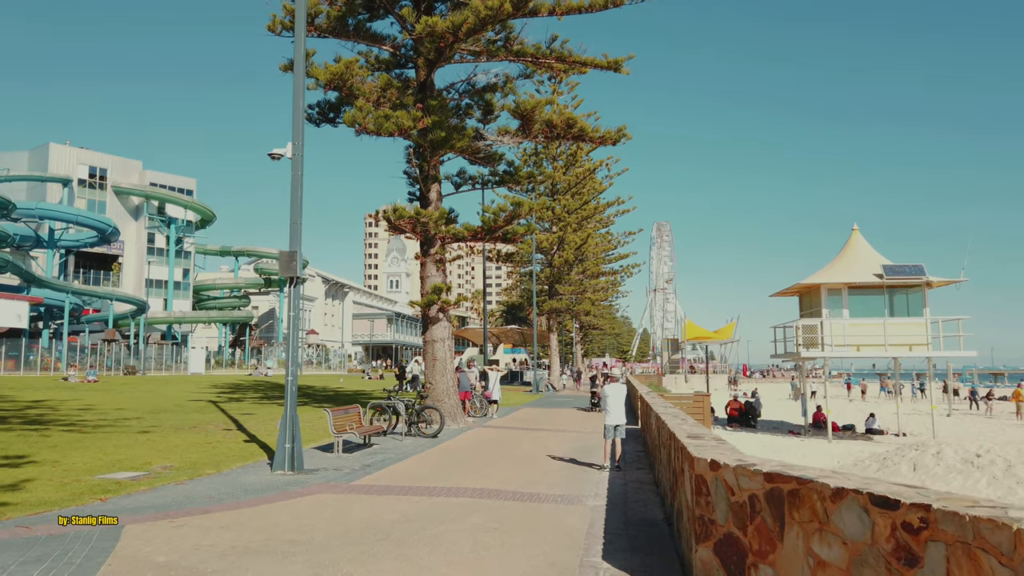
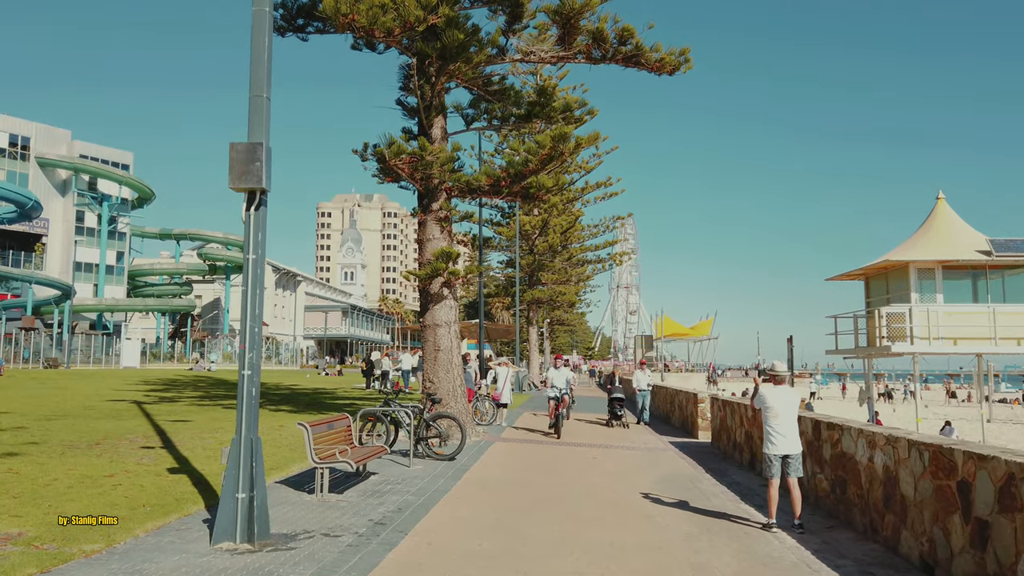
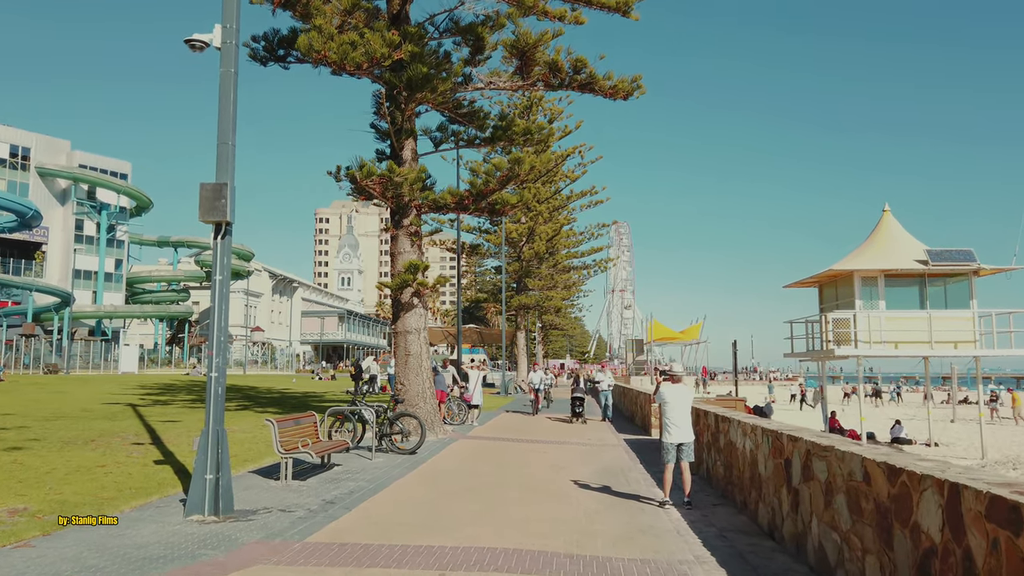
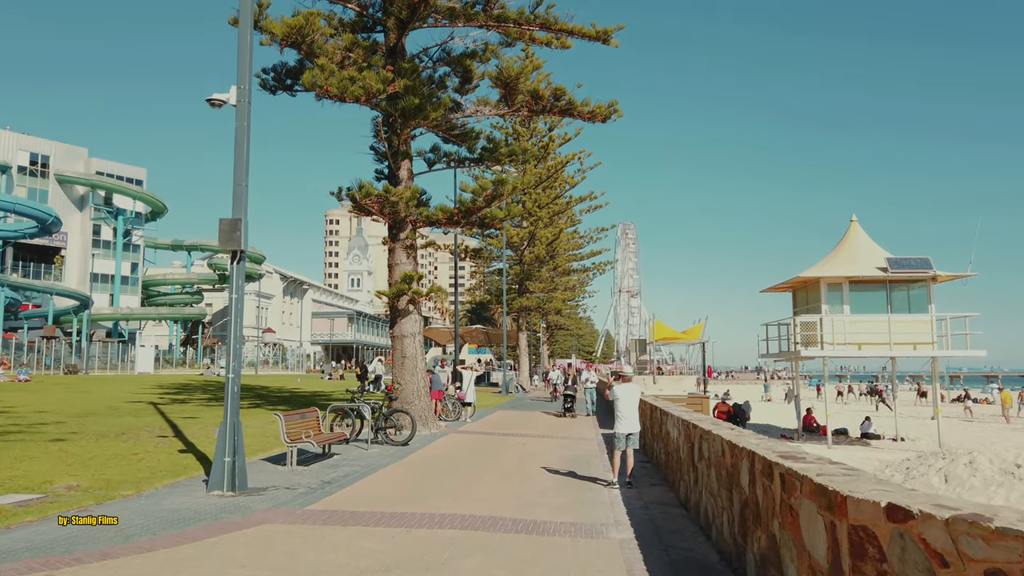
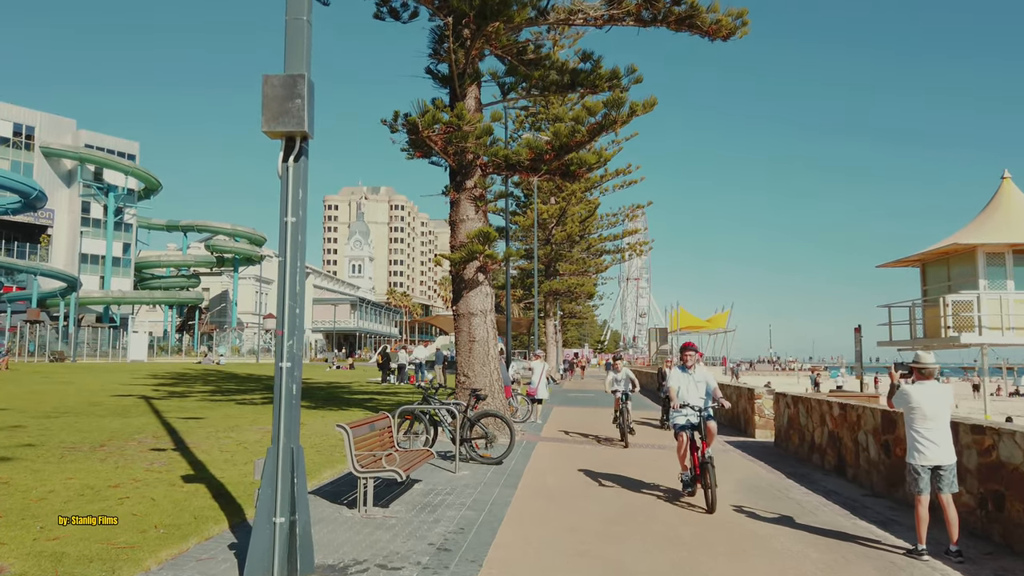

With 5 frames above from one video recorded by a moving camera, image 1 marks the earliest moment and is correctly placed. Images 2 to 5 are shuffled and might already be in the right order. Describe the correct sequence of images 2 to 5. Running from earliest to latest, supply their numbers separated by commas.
4, 3, 2, 5
